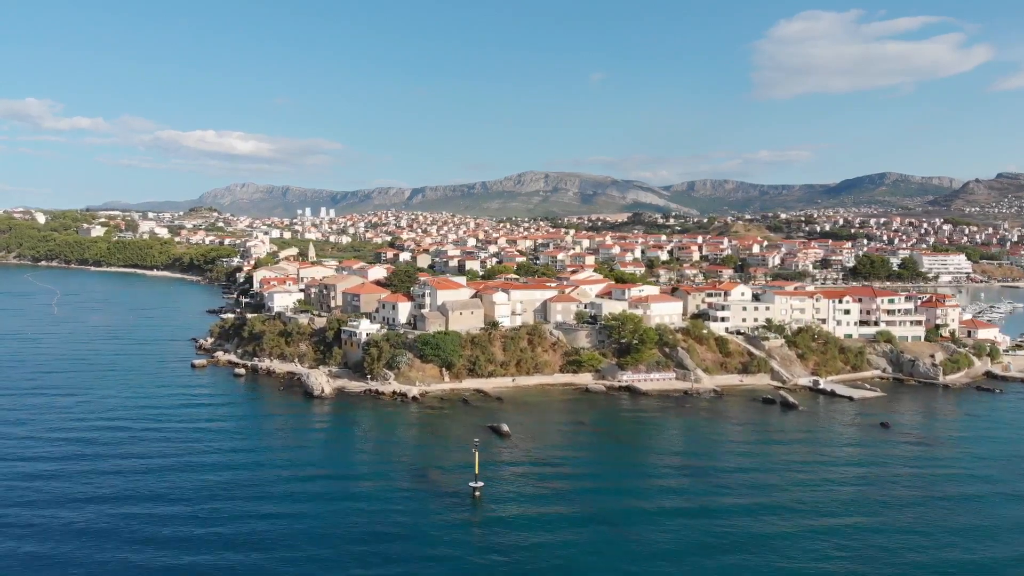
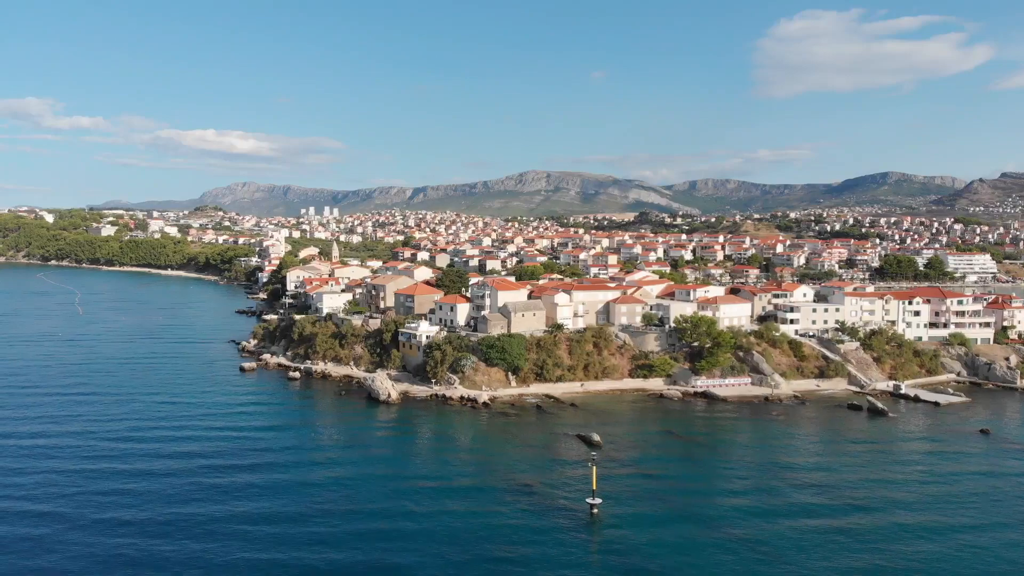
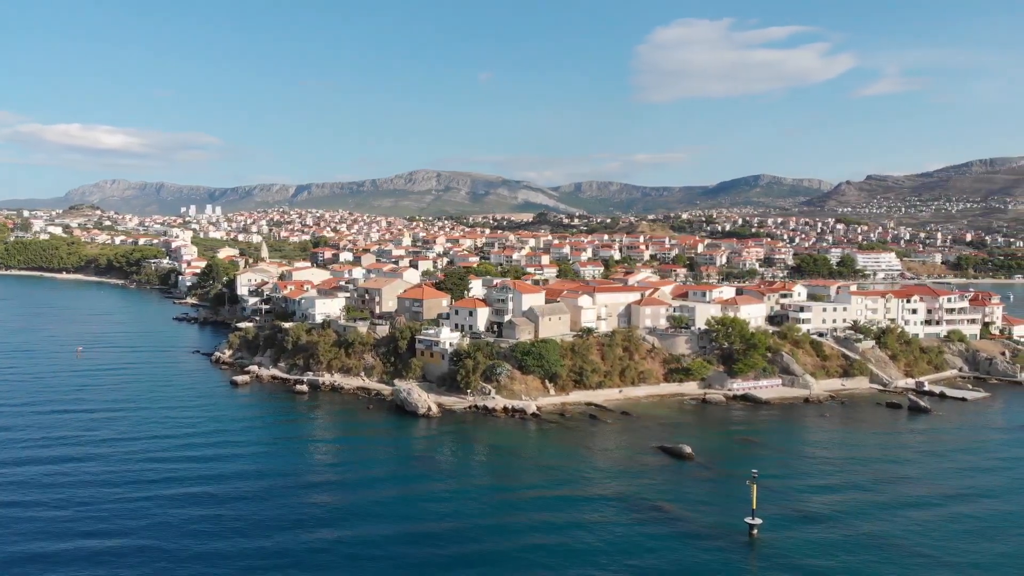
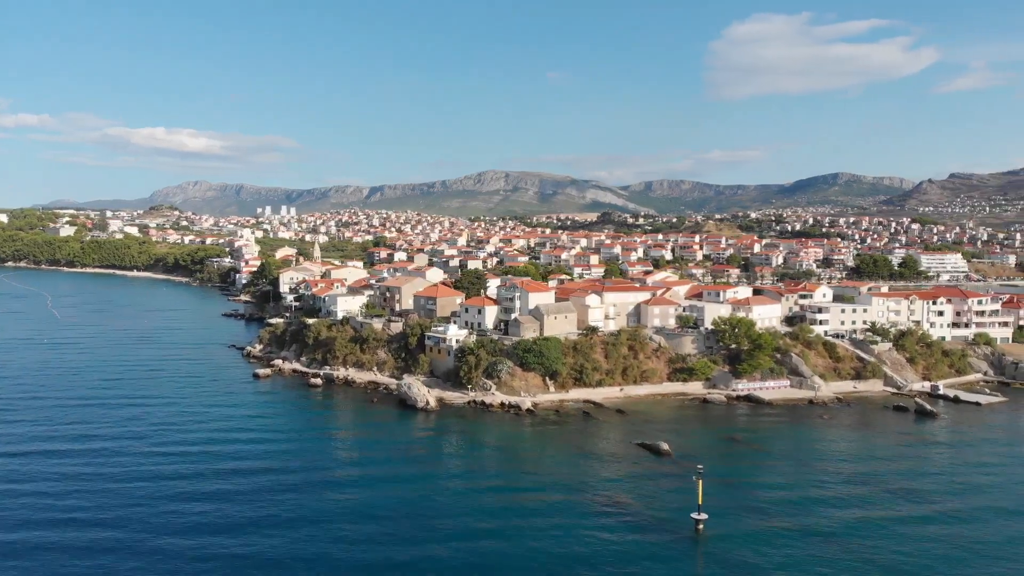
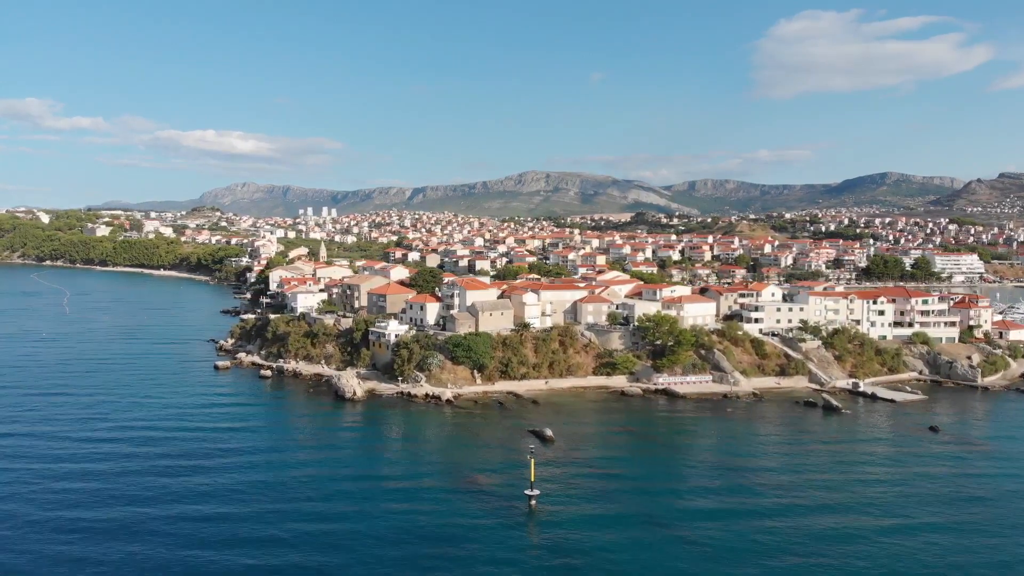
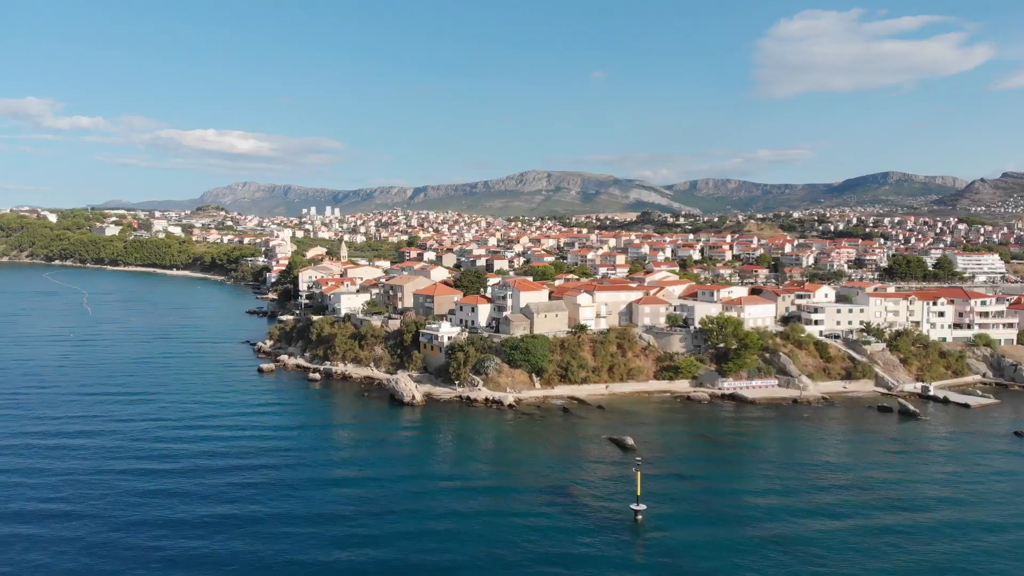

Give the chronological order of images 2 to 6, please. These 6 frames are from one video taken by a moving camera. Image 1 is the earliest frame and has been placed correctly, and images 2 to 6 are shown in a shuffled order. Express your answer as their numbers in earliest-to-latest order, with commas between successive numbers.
5, 2, 6, 4, 3
